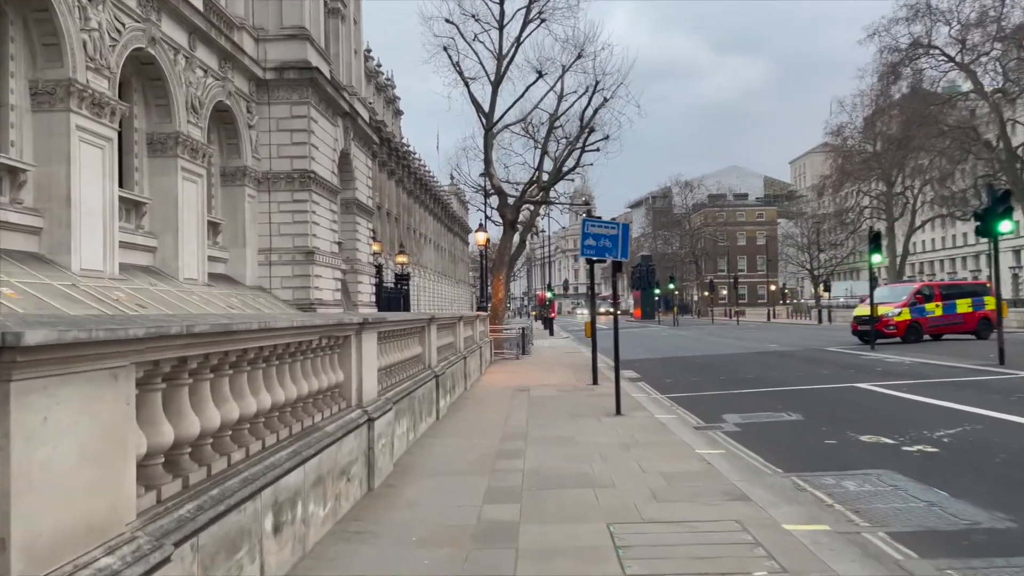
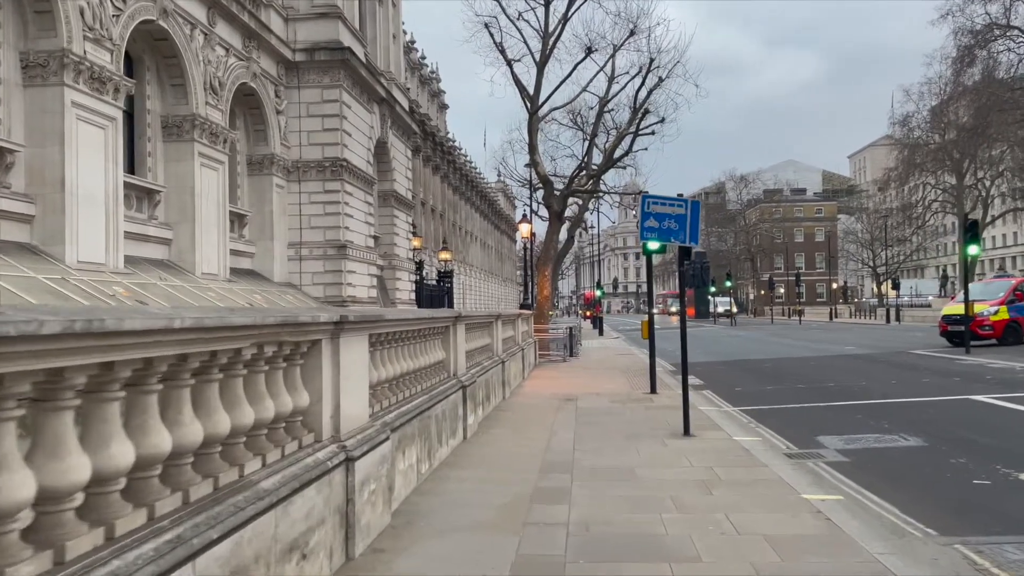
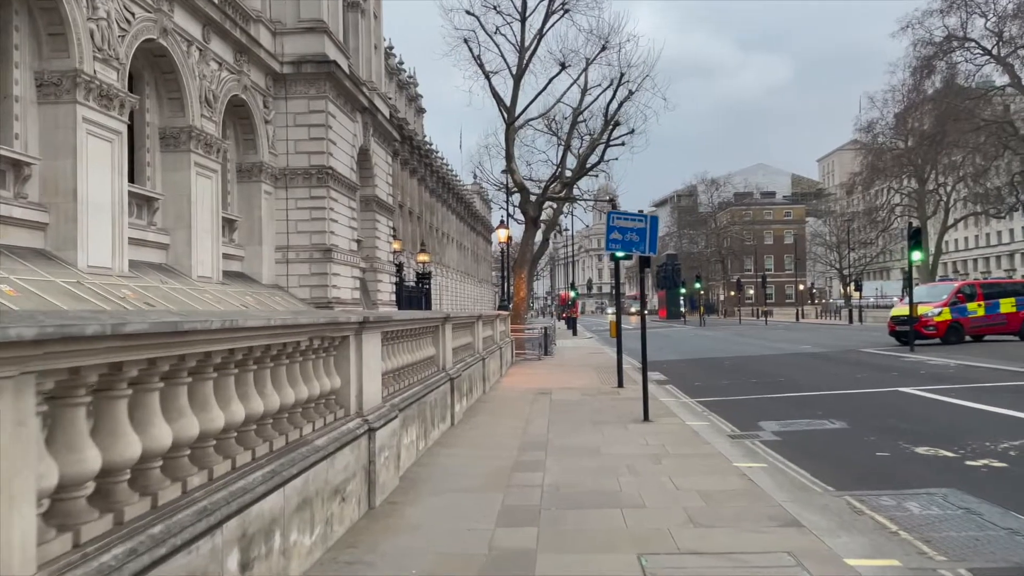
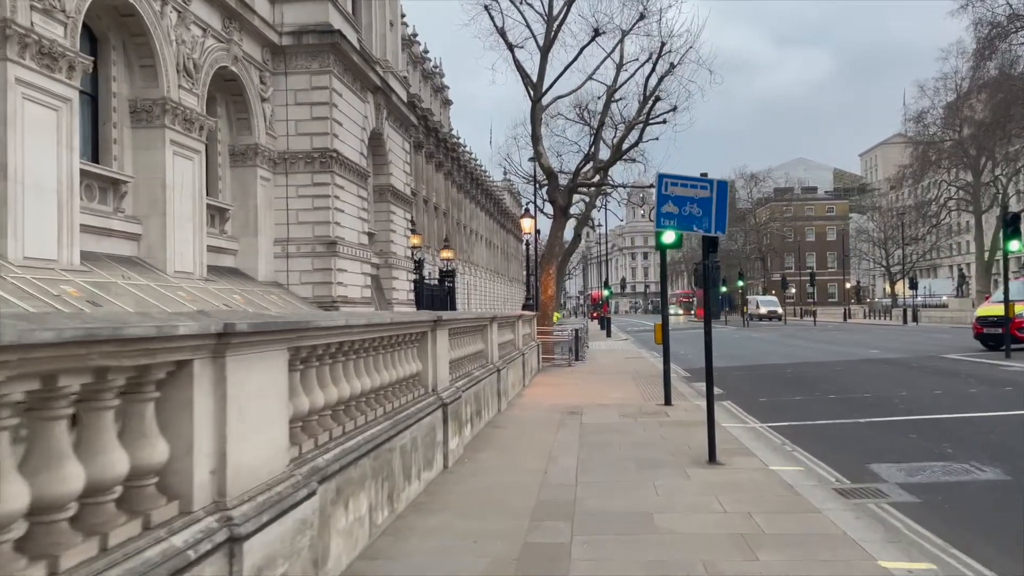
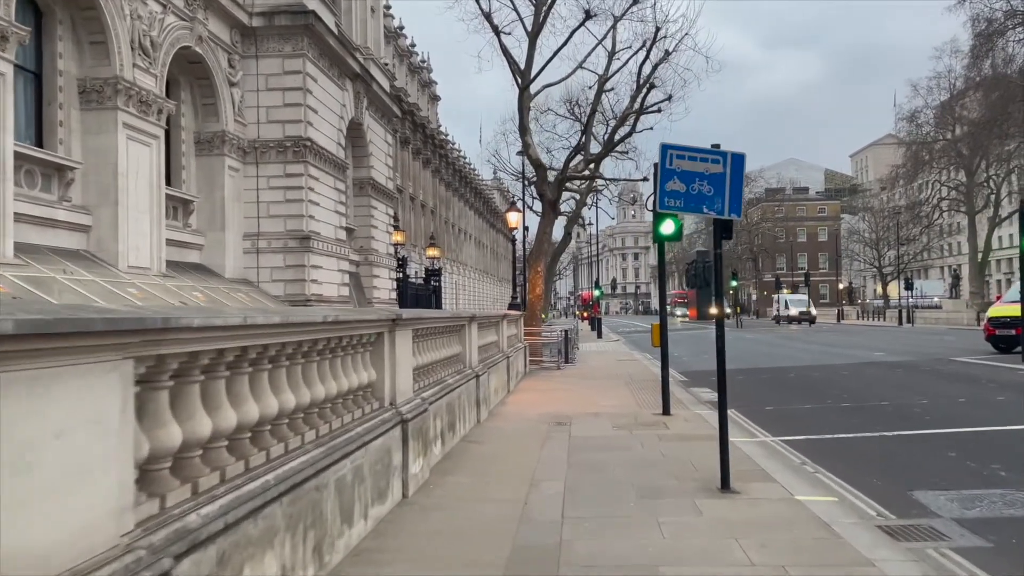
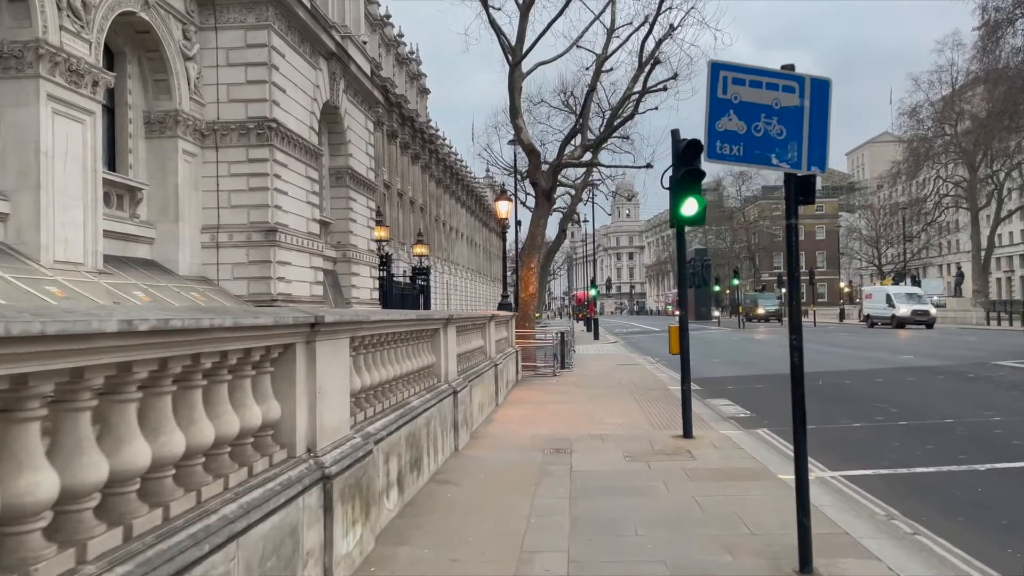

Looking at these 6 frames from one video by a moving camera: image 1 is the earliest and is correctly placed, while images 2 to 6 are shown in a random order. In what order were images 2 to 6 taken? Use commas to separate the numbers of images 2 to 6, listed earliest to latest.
3, 2, 4, 5, 6
